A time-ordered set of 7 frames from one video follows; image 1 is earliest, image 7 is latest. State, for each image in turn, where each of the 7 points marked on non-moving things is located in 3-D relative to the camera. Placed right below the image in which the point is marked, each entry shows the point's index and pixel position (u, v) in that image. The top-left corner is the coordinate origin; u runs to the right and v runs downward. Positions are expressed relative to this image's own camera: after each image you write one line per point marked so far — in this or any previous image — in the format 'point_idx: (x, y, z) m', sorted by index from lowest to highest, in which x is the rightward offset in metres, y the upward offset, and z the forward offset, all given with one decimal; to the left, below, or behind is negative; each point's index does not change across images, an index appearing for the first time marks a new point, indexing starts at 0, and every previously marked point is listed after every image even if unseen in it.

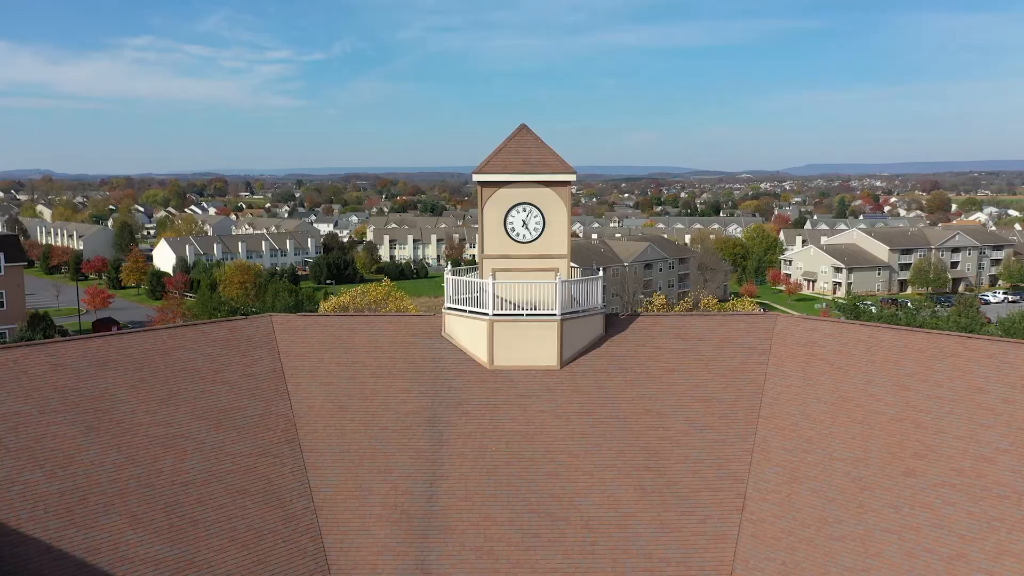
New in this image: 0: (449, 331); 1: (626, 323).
0: (-1.2, -0.9, +17.6) m
1: (+2.4, -0.7, +18.0) m
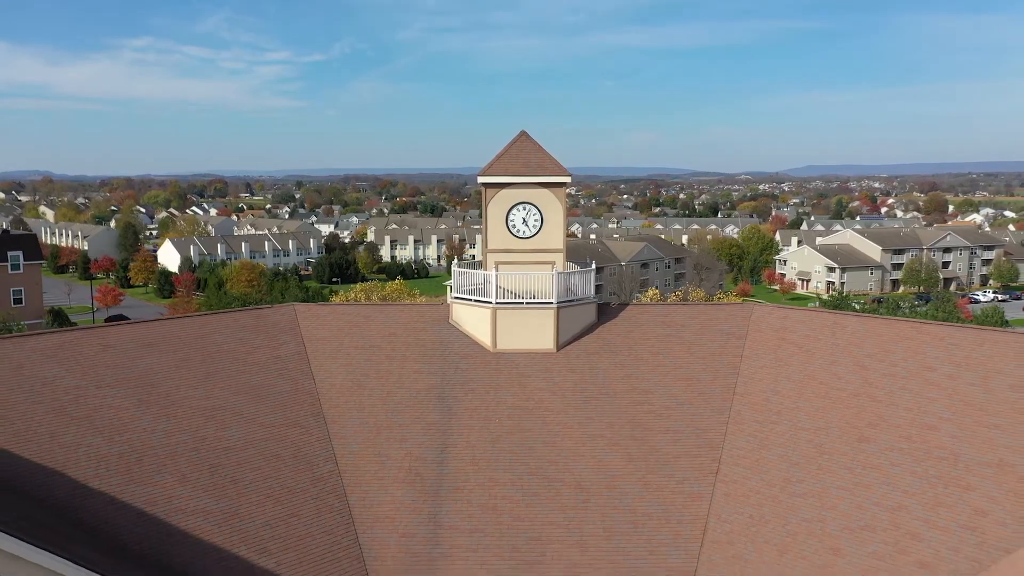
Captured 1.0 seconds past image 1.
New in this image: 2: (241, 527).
0: (-1.2, -0.7, +19.4) m
1: (+2.4, -0.5, +19.8) m
2: (-4.2, -3.7, +13.6) m
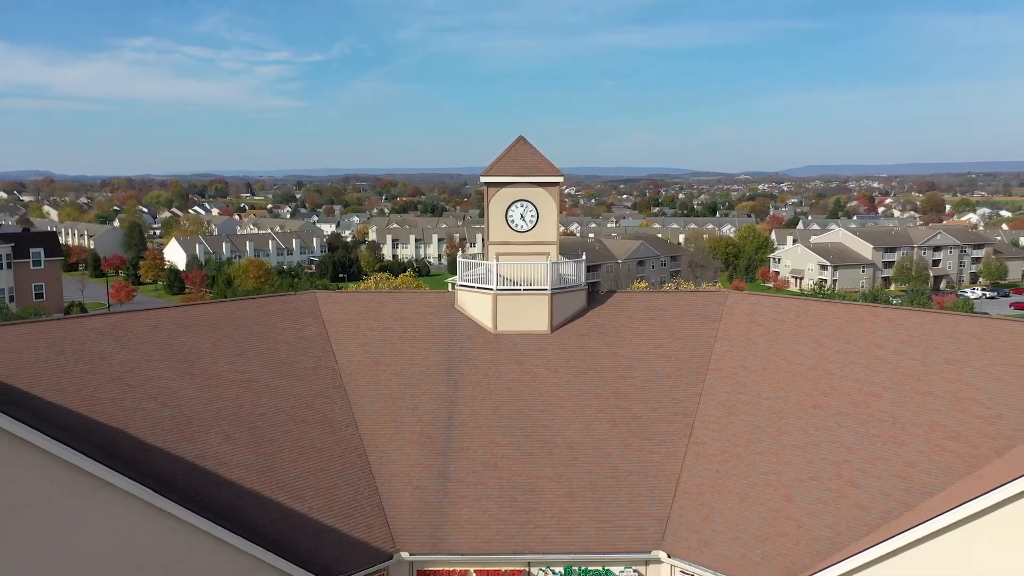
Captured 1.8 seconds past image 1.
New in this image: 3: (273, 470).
0: (-1.3, -0.4, +21.6) m
1: (+2.4, -0.3, +22.0) m
2: (-4.3, -3.4, +15.8) m
3: (-4.4, -3.3, +15.9) m
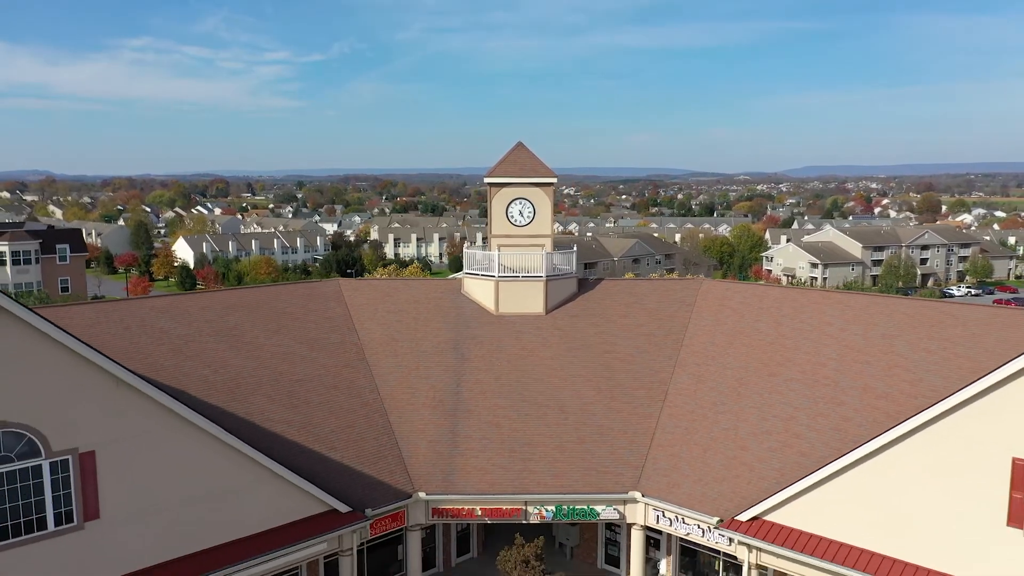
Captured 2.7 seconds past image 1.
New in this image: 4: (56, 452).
0: (-1.3, -0.1, +24.5) m
1: (+2.3, +0.1, +24.9) m
2: (-4.3, -3.1, +18.7) m
3: (-4.4, -3.0, +18.8) m
4: (-7.0, -2.5, +13.3) m
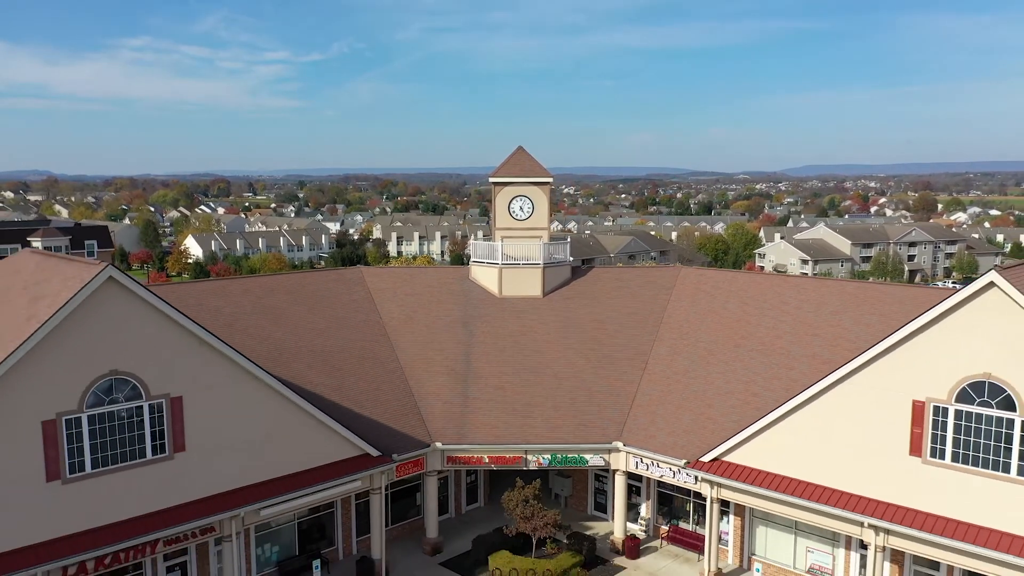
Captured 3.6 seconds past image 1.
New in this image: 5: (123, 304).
0: (-1.2, +0.4, +27.9) m
1: (+2.4, +0.5, +28.3) m
2: (-4.2, -2.7, +22.1) m
3: (-4.3, -2.6, +22.2) m
4: (-6.9, -2.1, +16.7) m
5: (-7.3, -0.3, +16.2) m
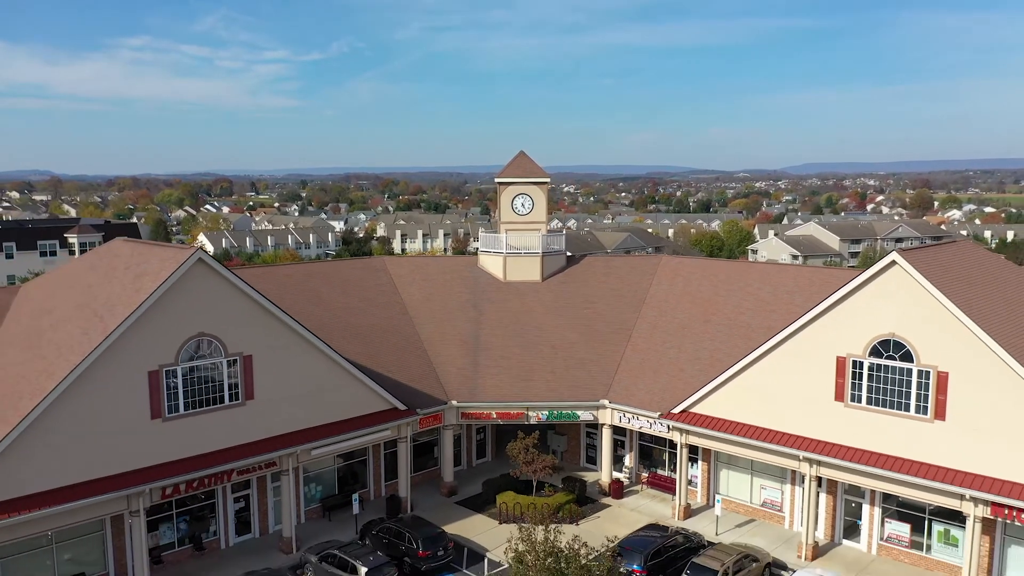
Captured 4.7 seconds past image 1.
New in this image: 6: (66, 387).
0: (-1.1, +0.9, +32.1) m
1: (+2.5, +1.0, +32.5) m
2: (-4.1, -2.2, +26.3) m
3: (-4.2, -2.1, +26.4) m
4: (-6.8, -1.6, +20.9) m
5: (-7.2, +0.2, +20.4) m
6: (-9.3, -2.1, +18.2) m
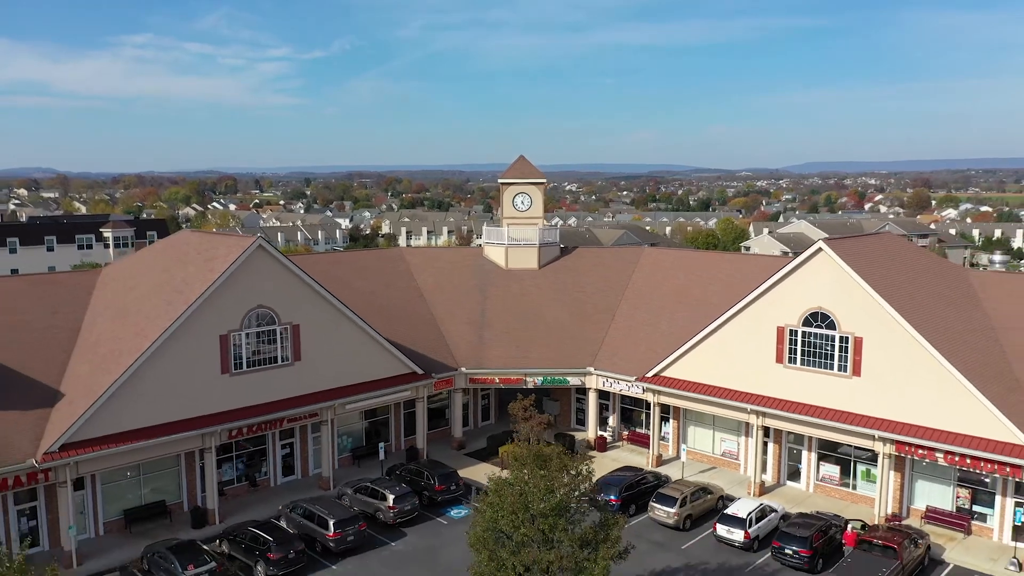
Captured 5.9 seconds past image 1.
0: (-1.1, +1.4, +36.7) m
1: (+2.5, +1.6, +37.1) m
2: (-4.1, -1.6, +30.9) m
3: (-4.2, -1.5, +31.1) m
4: (-6.8, -1.0, +25.6) m
5: (-7.2, +0.7, +25.1) m
6: (-9.3, -1.5, +22.8) m
